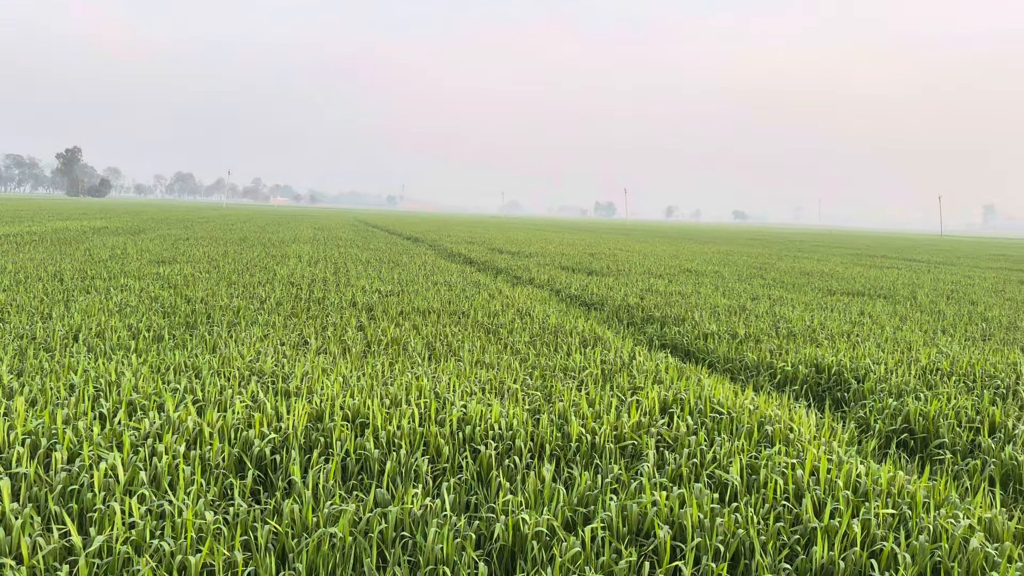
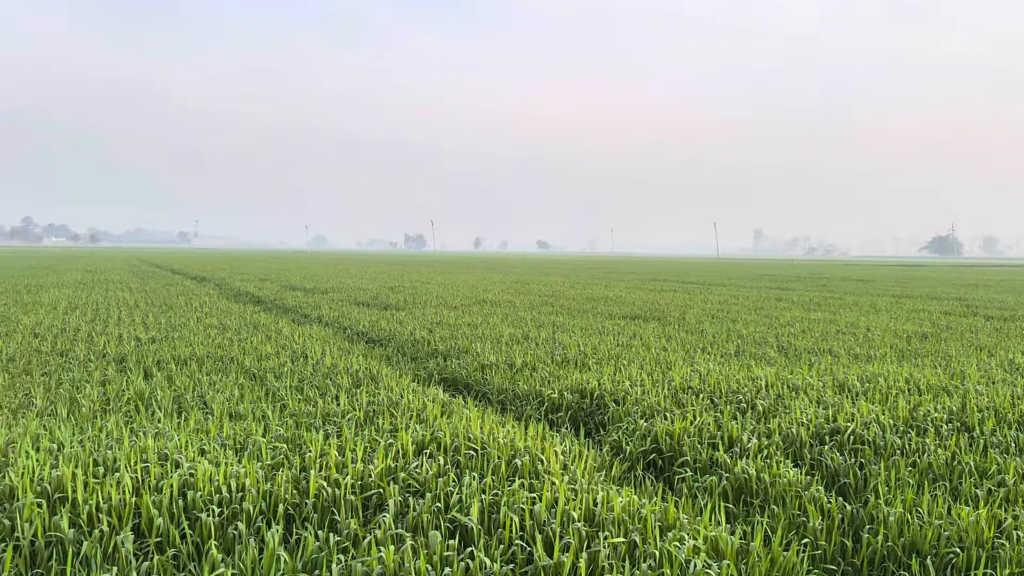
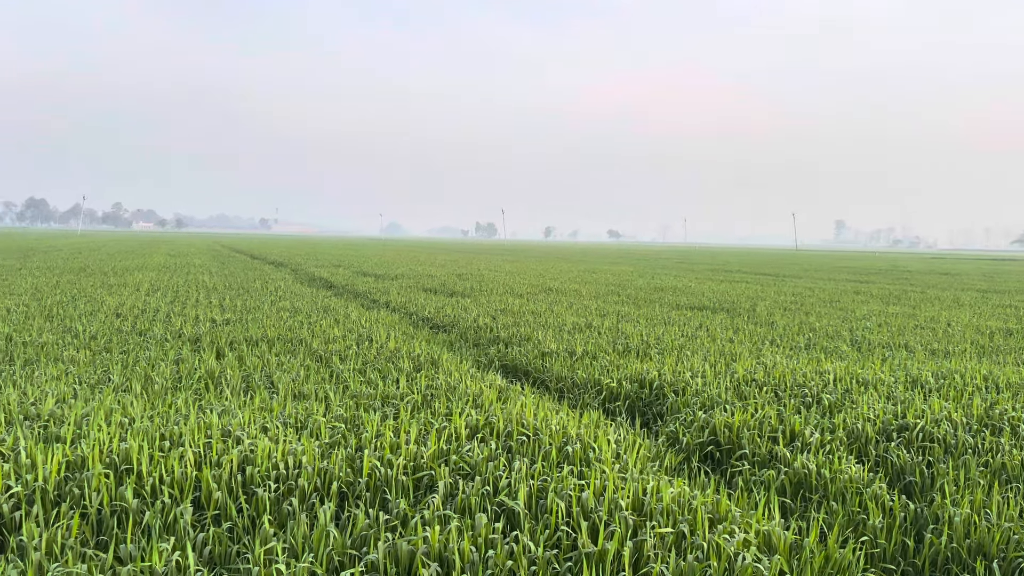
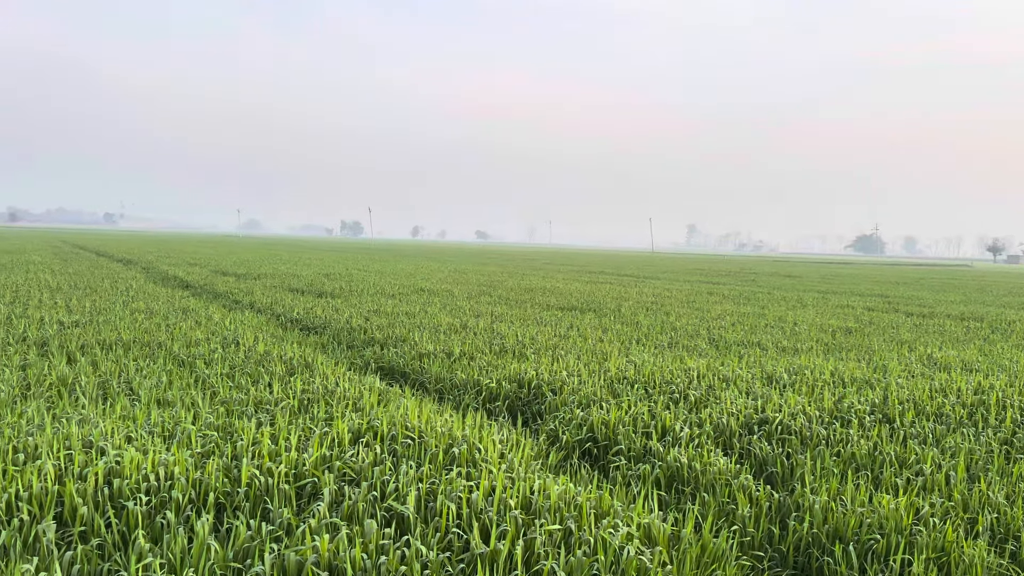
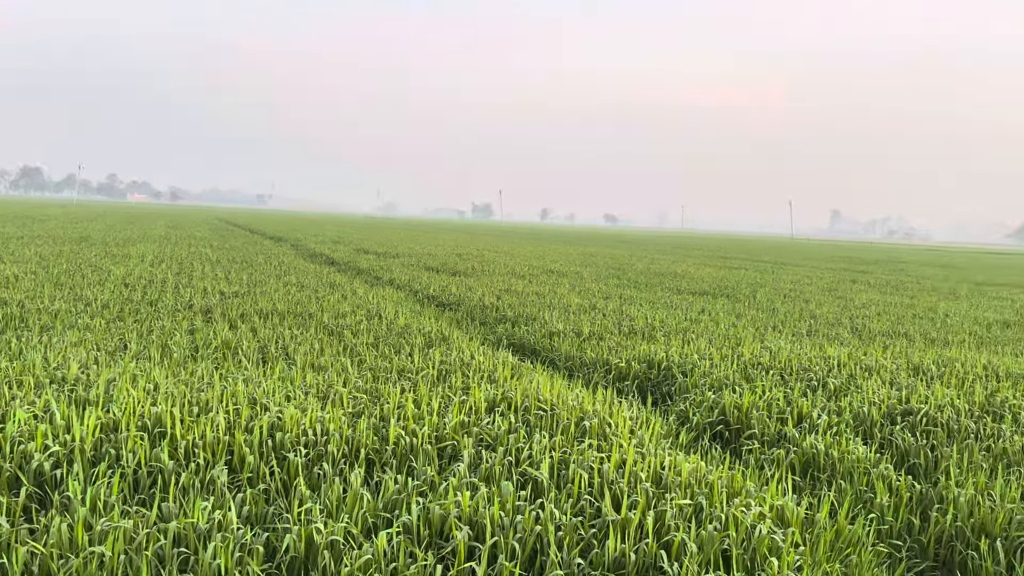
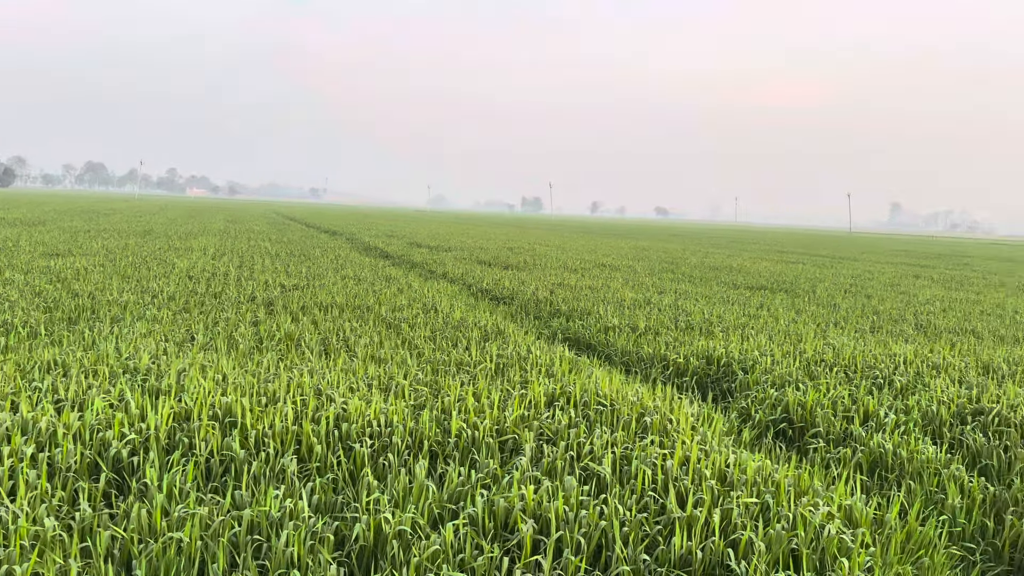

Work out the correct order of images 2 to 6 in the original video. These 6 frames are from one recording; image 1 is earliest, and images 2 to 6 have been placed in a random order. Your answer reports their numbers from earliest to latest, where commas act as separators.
6, 5, 4, 2, 3
